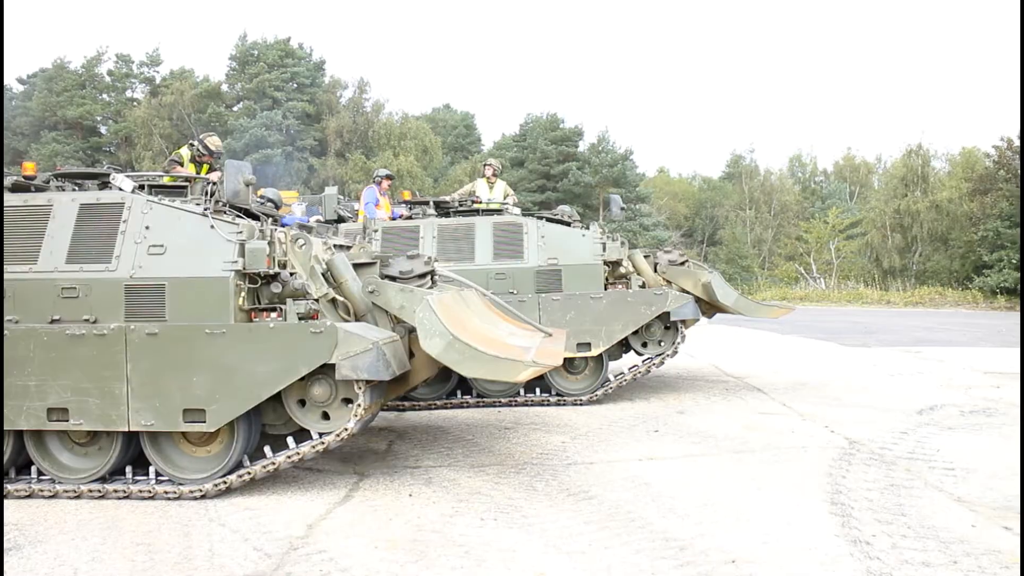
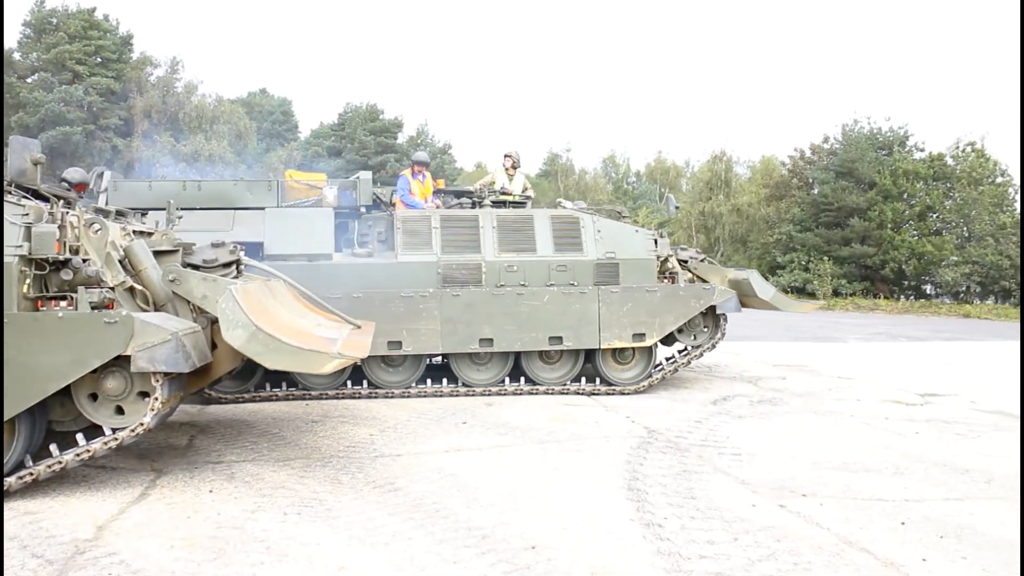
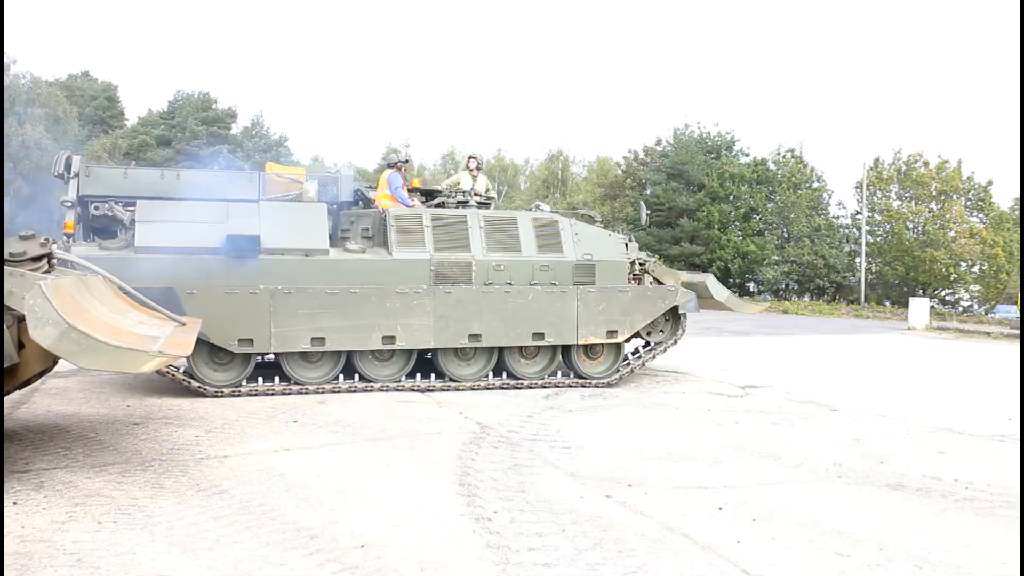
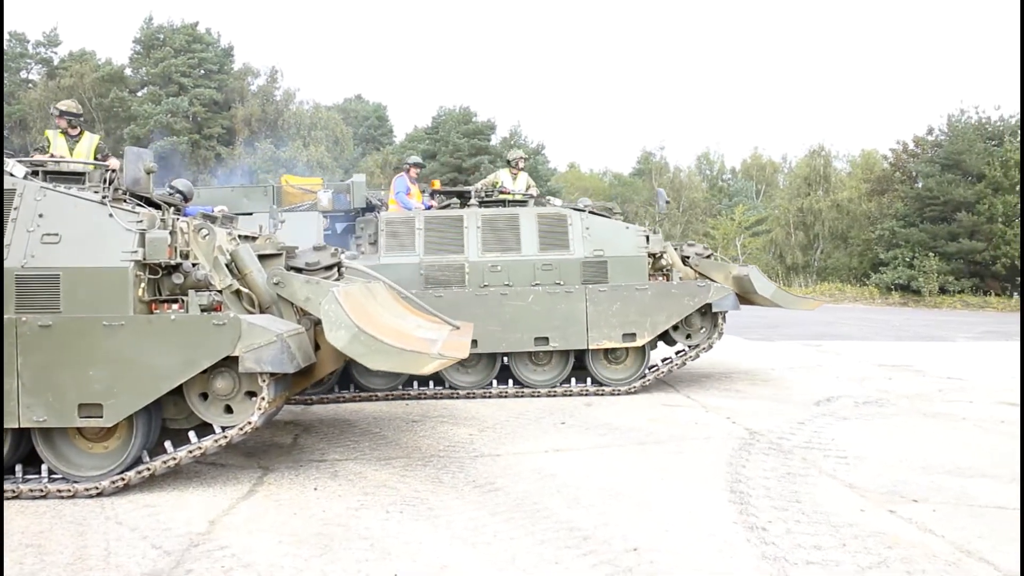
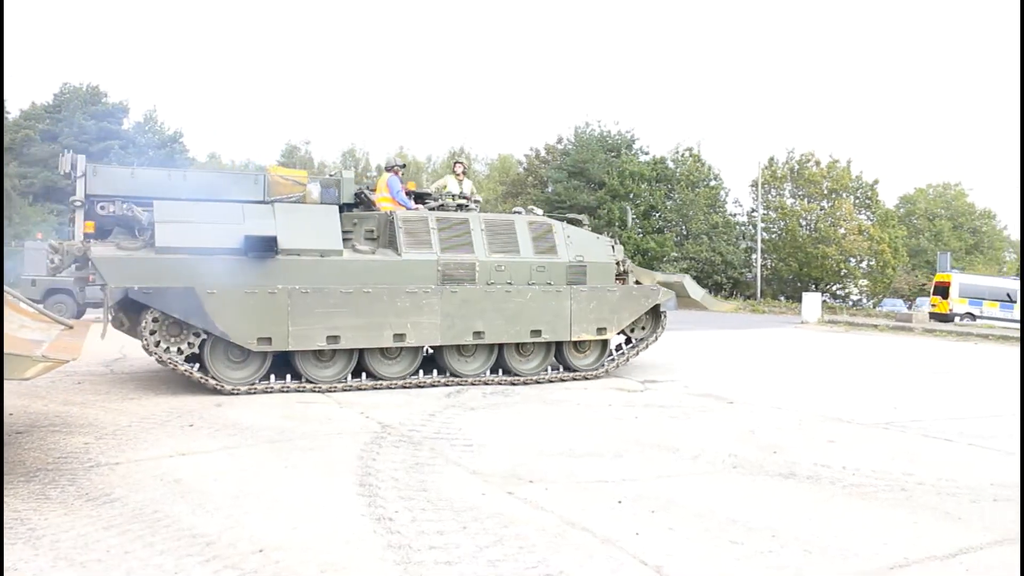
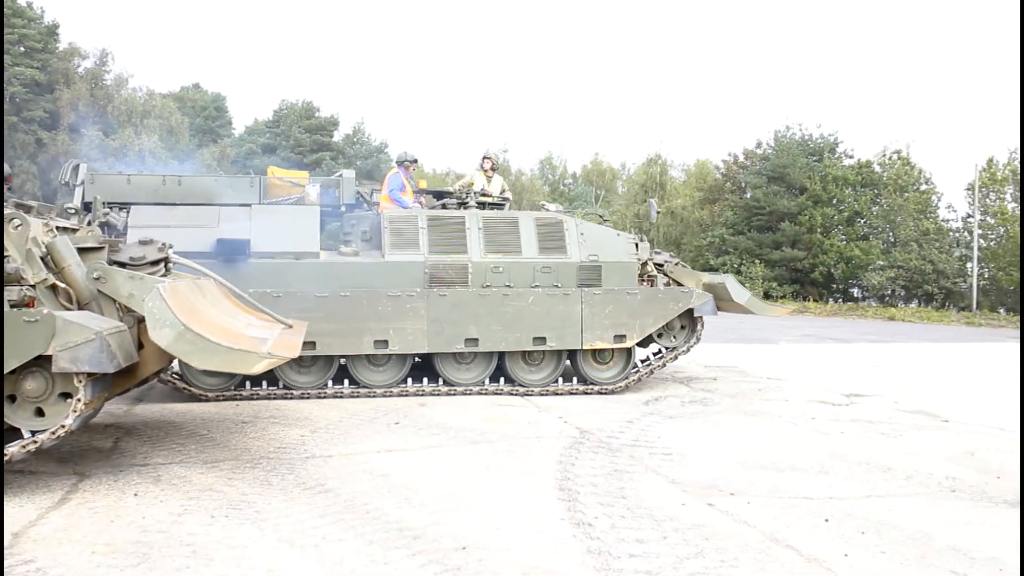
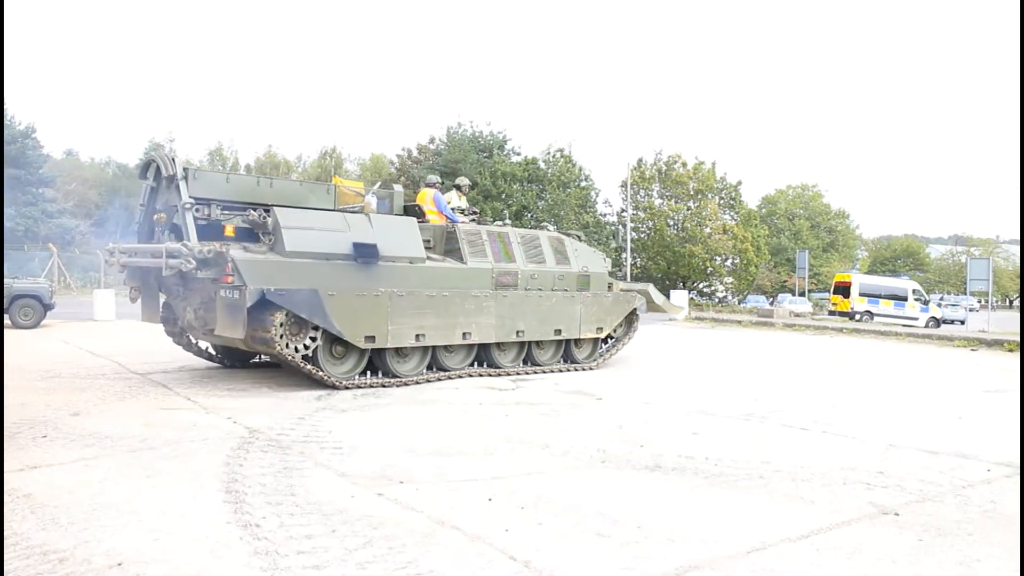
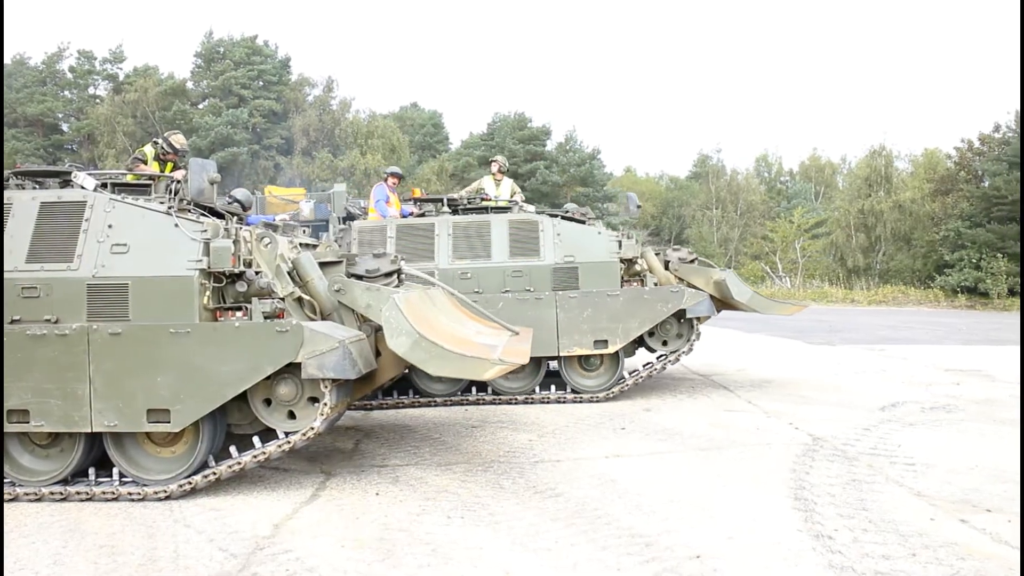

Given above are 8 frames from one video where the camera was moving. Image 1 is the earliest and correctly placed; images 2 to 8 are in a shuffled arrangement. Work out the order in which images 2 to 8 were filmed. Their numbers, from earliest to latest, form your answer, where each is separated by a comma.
8, 4, 2, 6, 3, 5, 7
